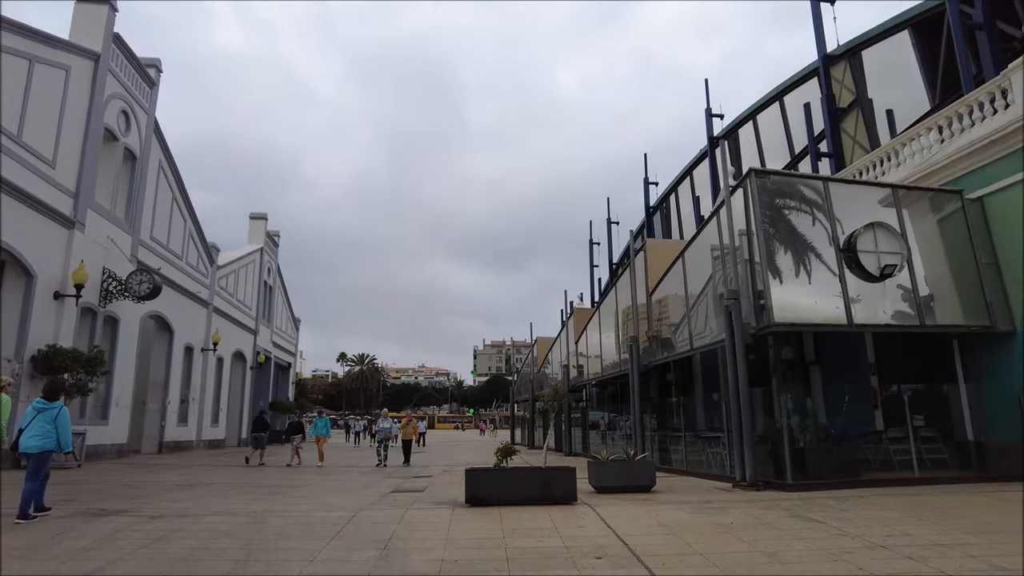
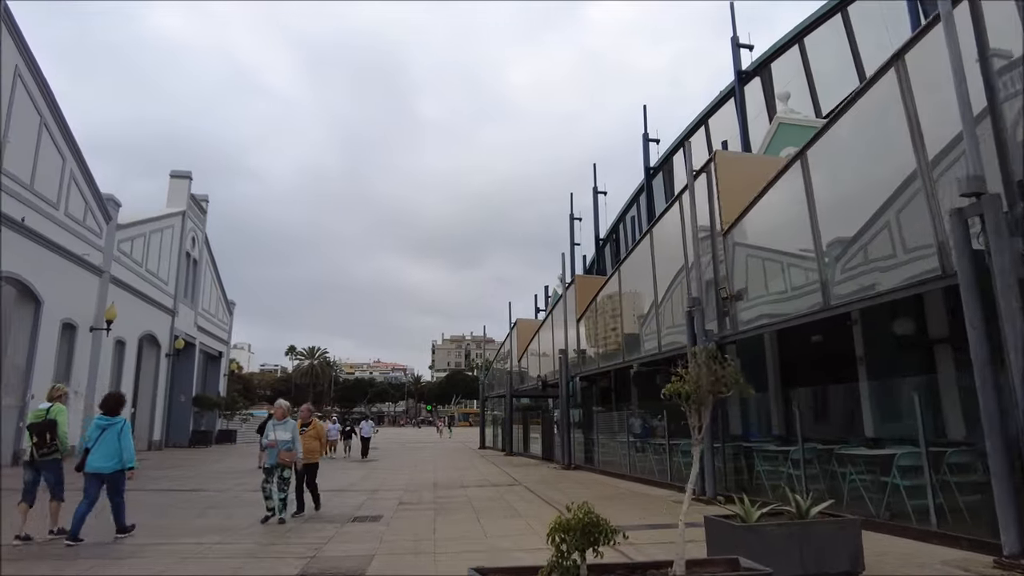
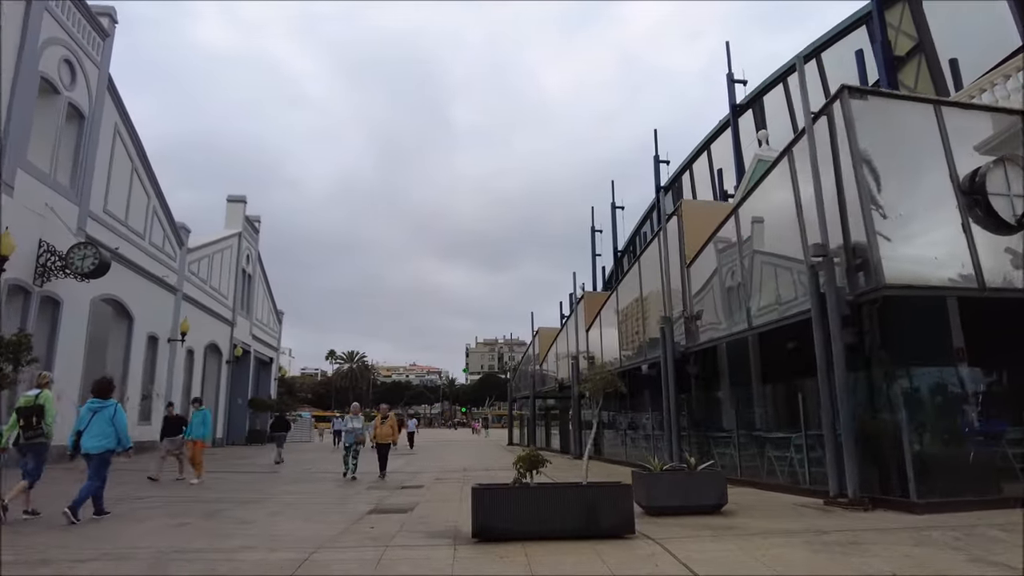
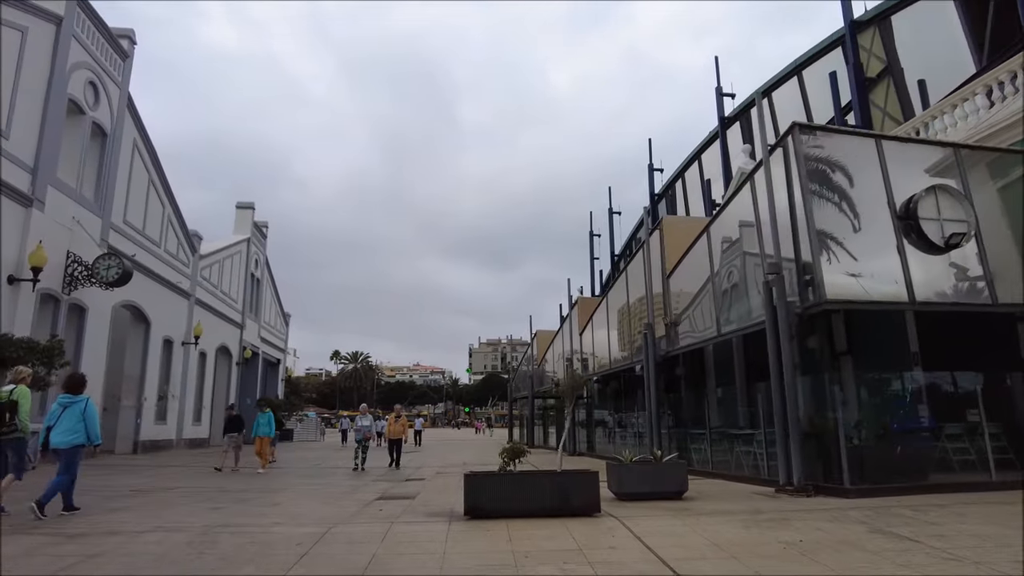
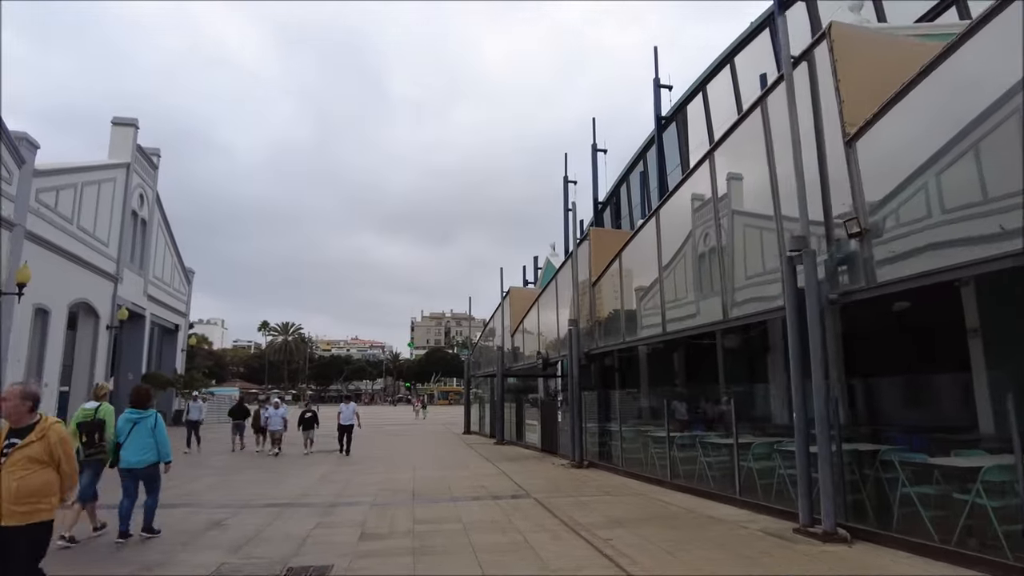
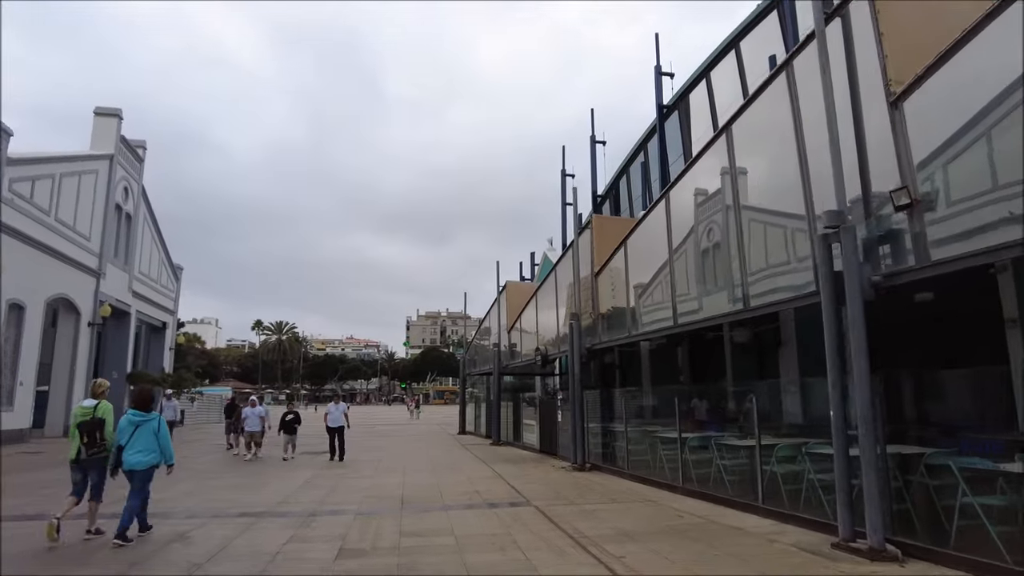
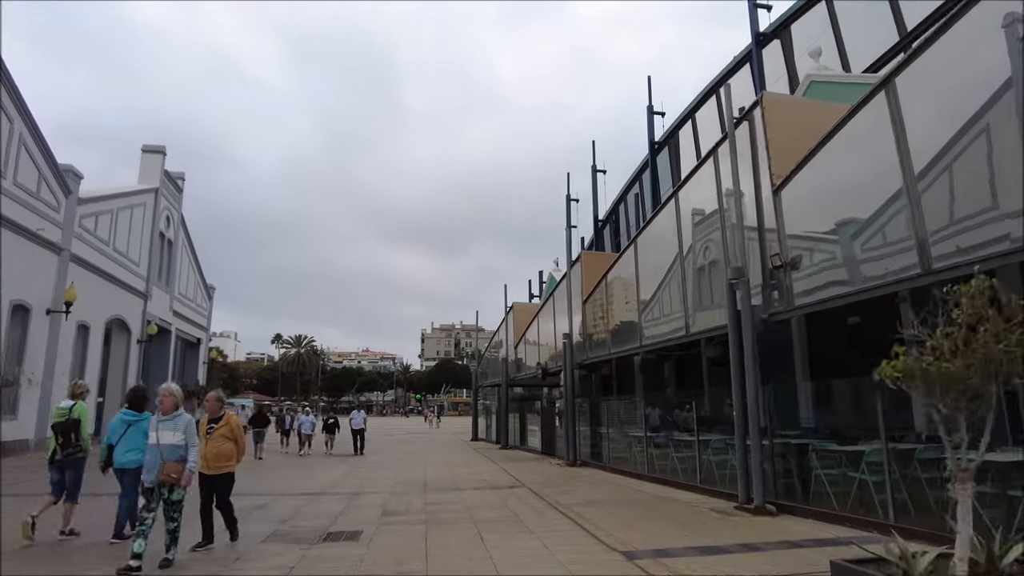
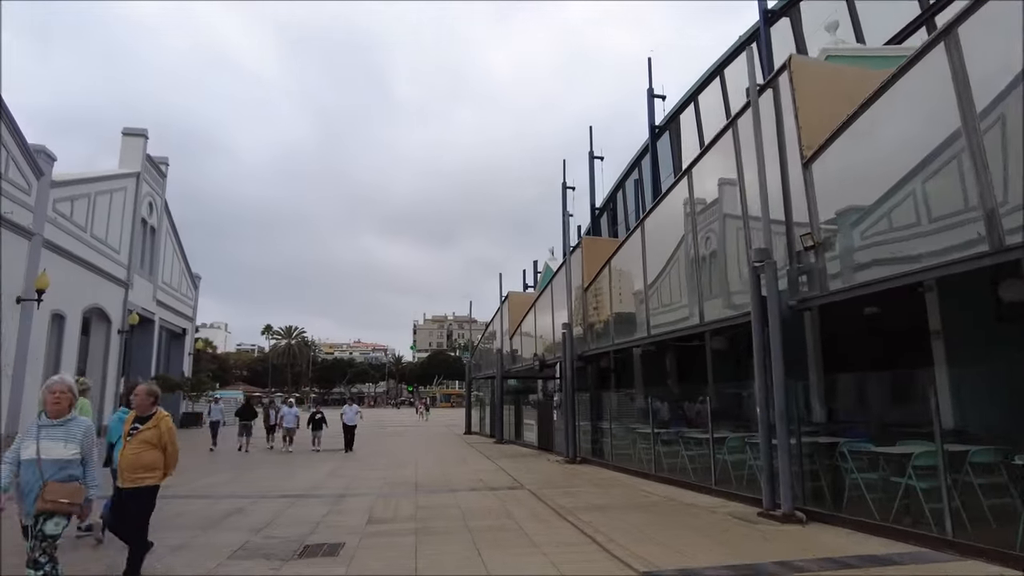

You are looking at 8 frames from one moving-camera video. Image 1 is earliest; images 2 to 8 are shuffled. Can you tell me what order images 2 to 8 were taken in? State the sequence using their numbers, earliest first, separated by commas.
4, 3, 2, 7, 8, 5, 6
